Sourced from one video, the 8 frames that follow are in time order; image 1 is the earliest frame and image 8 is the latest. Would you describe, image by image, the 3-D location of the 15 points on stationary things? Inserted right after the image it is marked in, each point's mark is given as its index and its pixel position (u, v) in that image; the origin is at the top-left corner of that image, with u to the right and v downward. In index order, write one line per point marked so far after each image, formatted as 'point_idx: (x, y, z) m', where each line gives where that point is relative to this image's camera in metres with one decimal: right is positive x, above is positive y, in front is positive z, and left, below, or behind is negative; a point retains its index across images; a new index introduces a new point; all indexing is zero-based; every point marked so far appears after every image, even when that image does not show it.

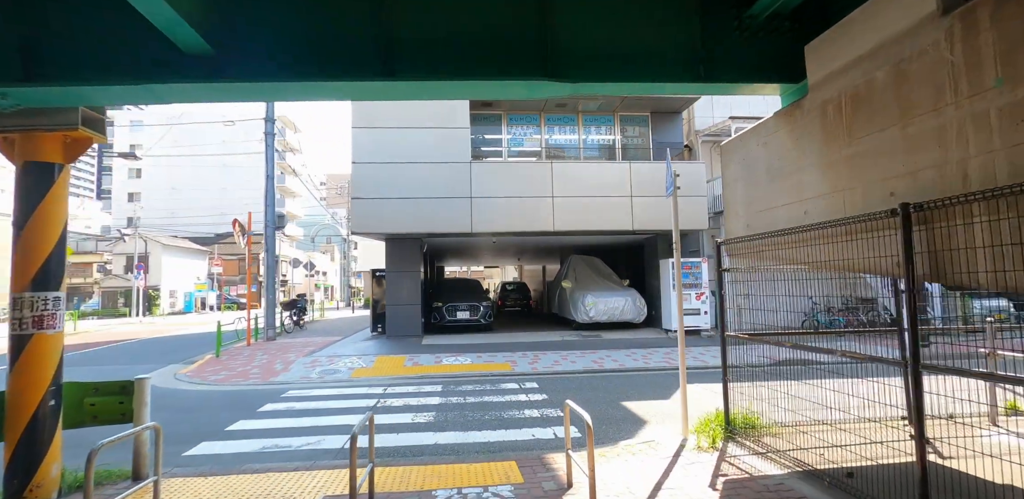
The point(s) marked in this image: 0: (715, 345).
0: (+5.2, -2.5, +10.8) m
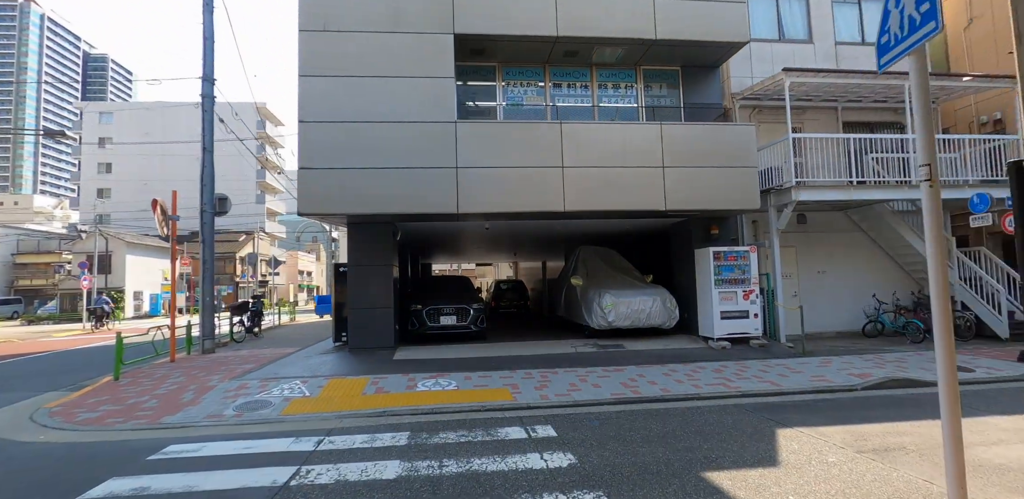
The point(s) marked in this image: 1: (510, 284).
0: (+5.2, -2.2, +8.3) m
1: (-0.1, -1.6, +19.5) m
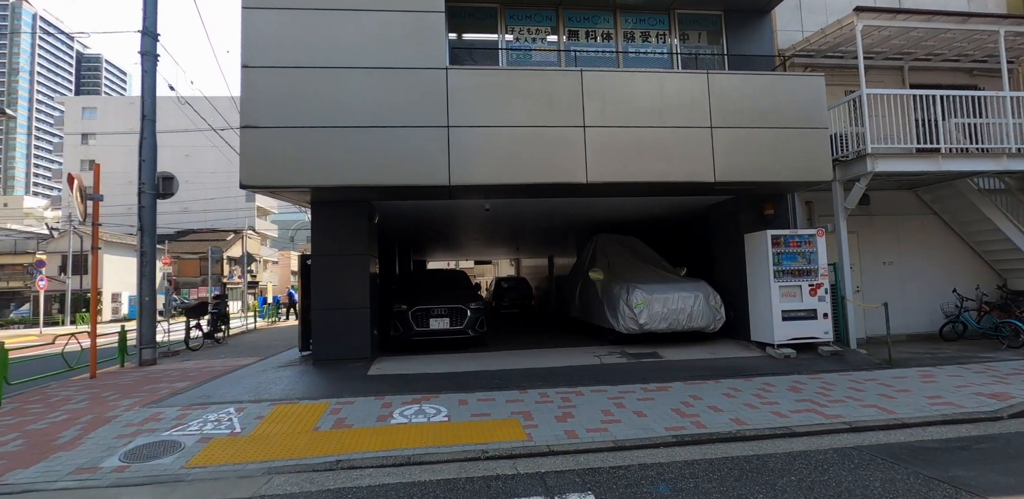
0: (+5.3, -1.9, +6.5) m
1: (0.0, -1.3, +17.6) m
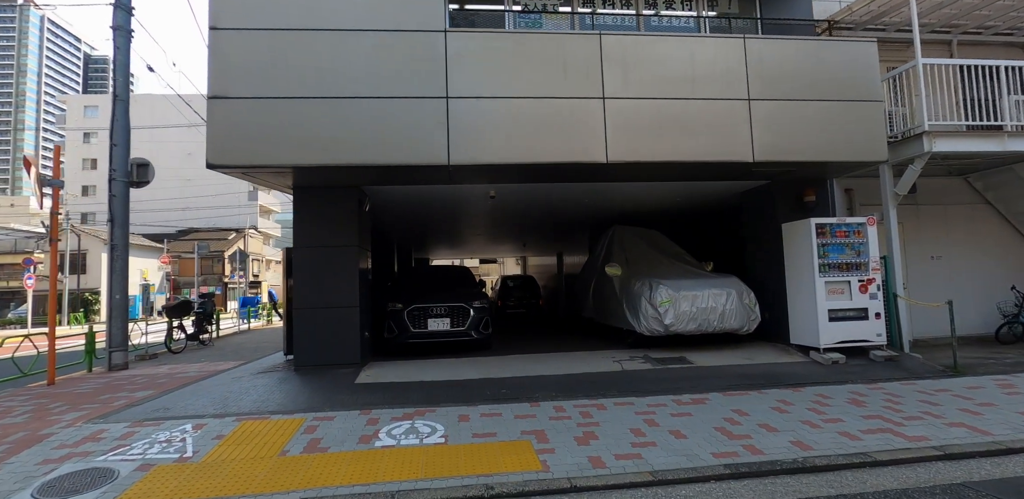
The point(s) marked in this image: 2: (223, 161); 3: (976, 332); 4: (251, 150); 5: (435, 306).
0: (+5.5, -1.7, +5.6) m
1: (+0.2, -1.2, +16.8) m
2: (-3.7, +1.1, +5.4) m
3: (+9.1, -1.6, +8.3) m
4: (-3.4, +1.3, +5.5) m
5: (-1.4, -1.0, +7.7) m
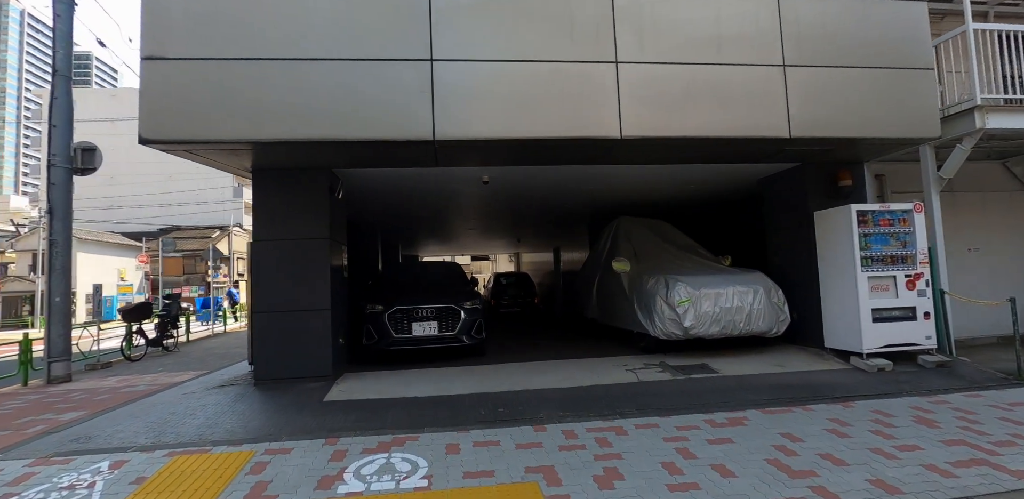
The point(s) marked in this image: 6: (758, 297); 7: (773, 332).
0: (+5.4, -1.6, +4.8) m
1: (0.0, -1.1, +15.9) m
2: (-3.7, +1.2, +4.5) m
3: (+9.1, -1.5, +7.6) m
4: (-3.4, +1.4, +4.5) m
5: (-1.5, -0.9, +6.8) m
6: (+3.8, -0.7, +6.6) m
7: (+4.1, -1.3, +6.6) m
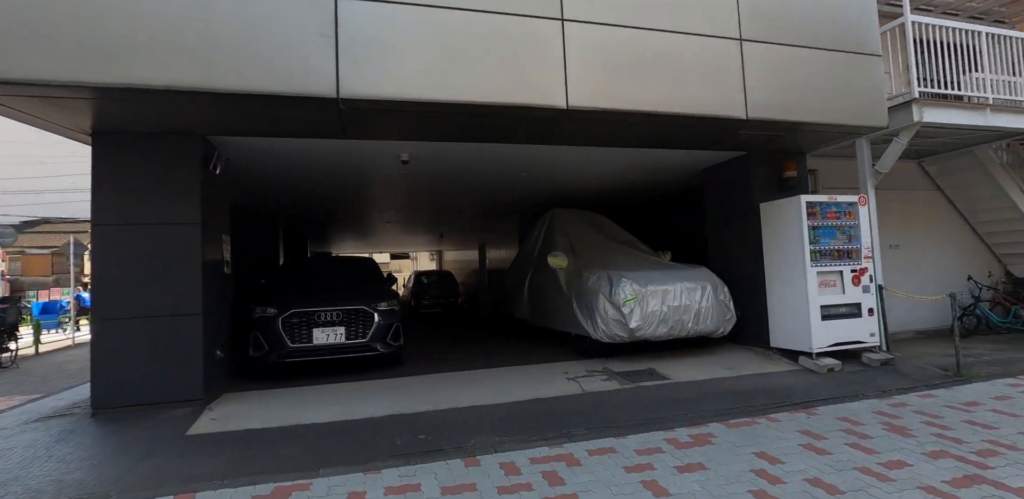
0: (+4.7, -1.5, +4.6) m
1: (-2.3, -1.0, +14.8) m
2: (-4.3, +1.3, +3.0) m
3: (+7.9, -1.4, +8.0) m
4: (-4.0, +1.5, +3.1) m
5: (-2.4, -0.8, +5.7) m
6: (+2.8, -0.7, +6.2) m
7: (+3.1, -1.2, +6.3) m
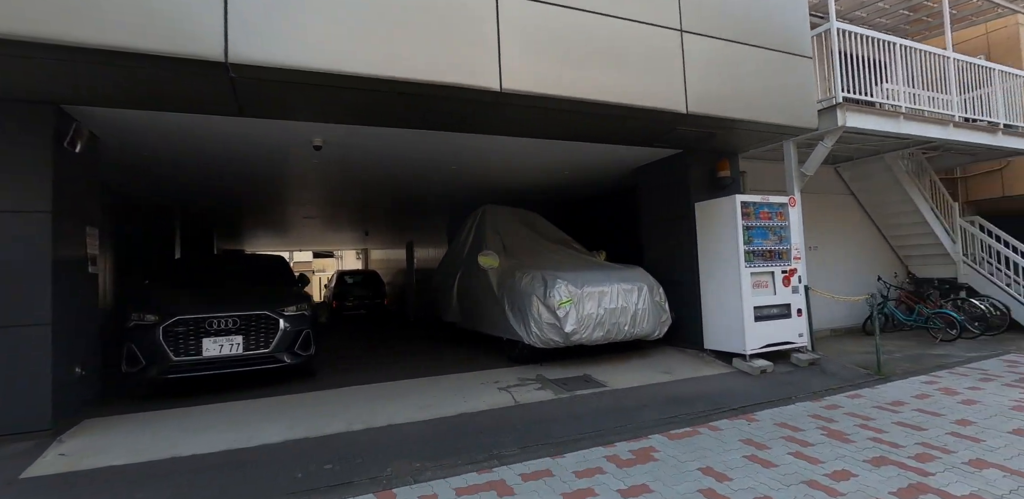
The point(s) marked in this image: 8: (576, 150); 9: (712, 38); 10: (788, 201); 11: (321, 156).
0: (+3.9, -1.5, +4.7) m
1: (-4.6, -1.0, +13.7) m
2: (-4.7, +1.4, +1.7) m
3: (+6.6, -1.5, +8.5) m
4: (-4.4, +1.6, +1.8) m
5: (-3.3, -0.8, +4.6) m
6: (+1.8, -0.7, +6.0) m
7: (+2.1, -1.2, +6.1) m
8: (+0.9, +1.3, +6.1) m
9: (+2.2, +2.4, +4.7) m
10: (+3.8, +0.7, +5.8) m
11: (-2.6, +1.1, +5.9) m
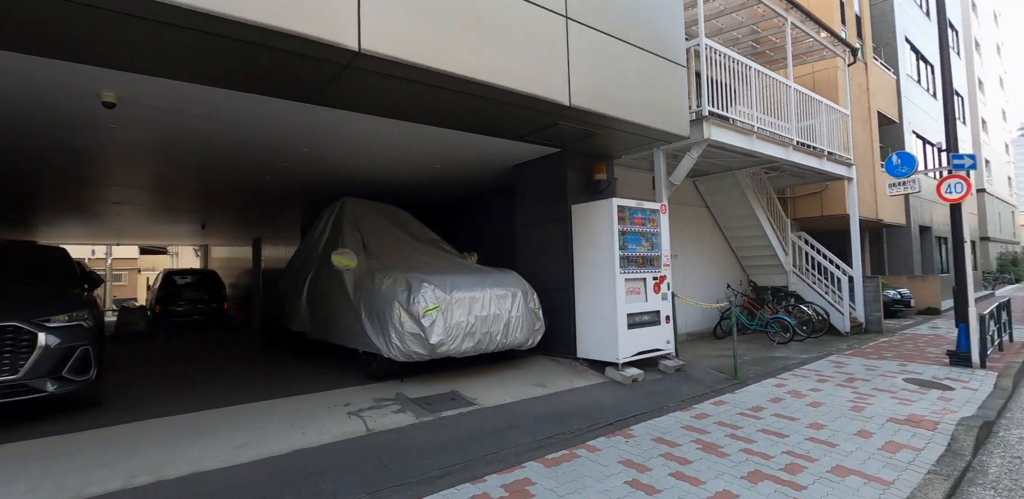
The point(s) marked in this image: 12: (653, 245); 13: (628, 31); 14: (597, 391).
0: (+2.4, -1.6, +4.8) m
1: (-8.3, -0.8, +10.9) m
2: (-4.9, +1.7, -0.6) m
3: (+3.8, -1.7, +9.2) m
4: (-4.6, +1.8, -0.3) m
5: (-4.4, -0.6, +2.6) m
6: (+0.1, -0.7, +5.4) m
7: (+0.2, -1.3, +5.6) m
8: (-0.7, +1.4, +5.3) m
9: (+0.9, +2.4, +4.4) m
10: (+2.0, +0.6, +5.8) m
11: (-4.1, +1.3, +4.1) m
12: (+1.9, +0.1, +5.8) m
13: (+1.5, +2.6, +4.8) m
14: (+1.0, -1.7, +5.1) m
